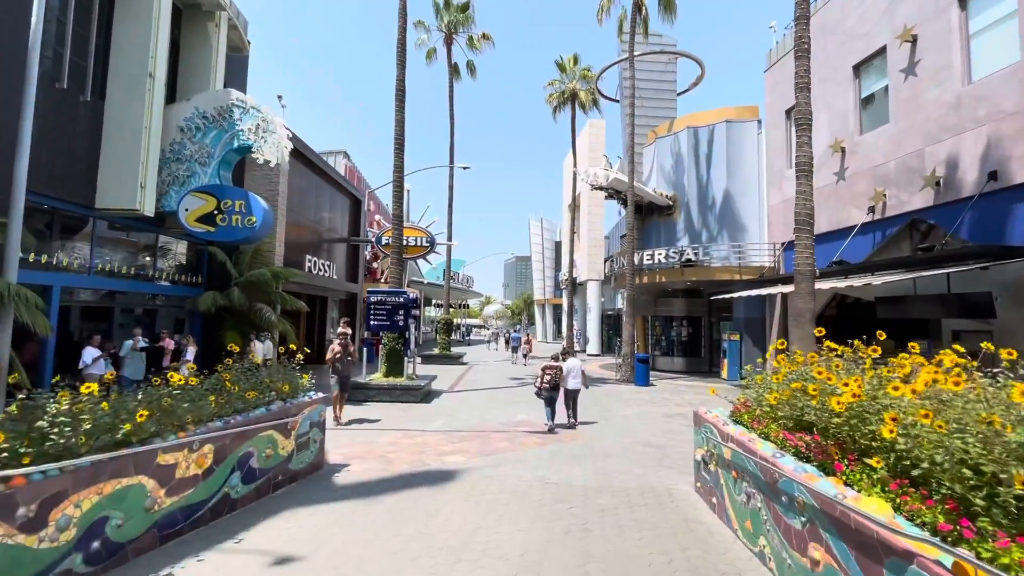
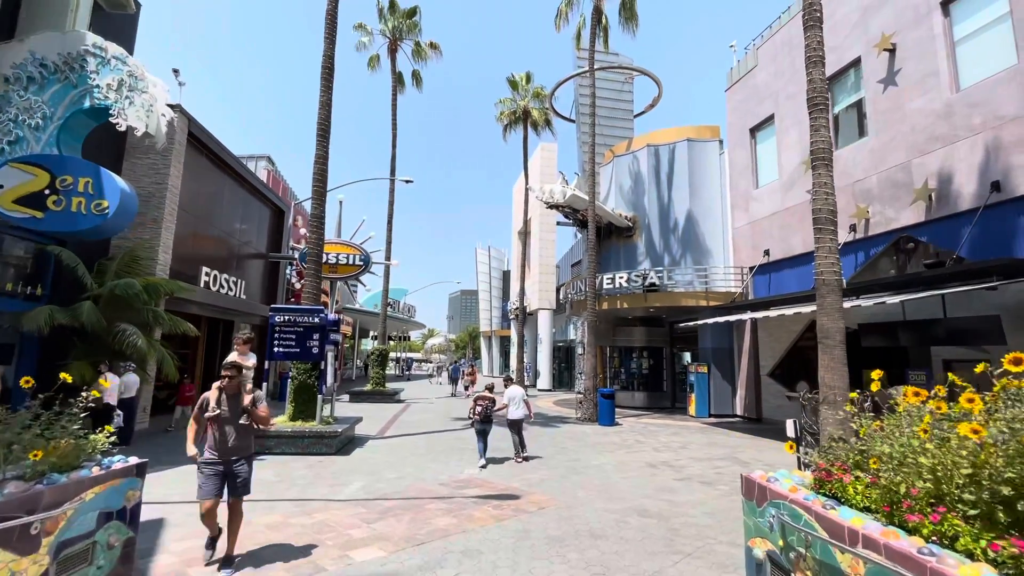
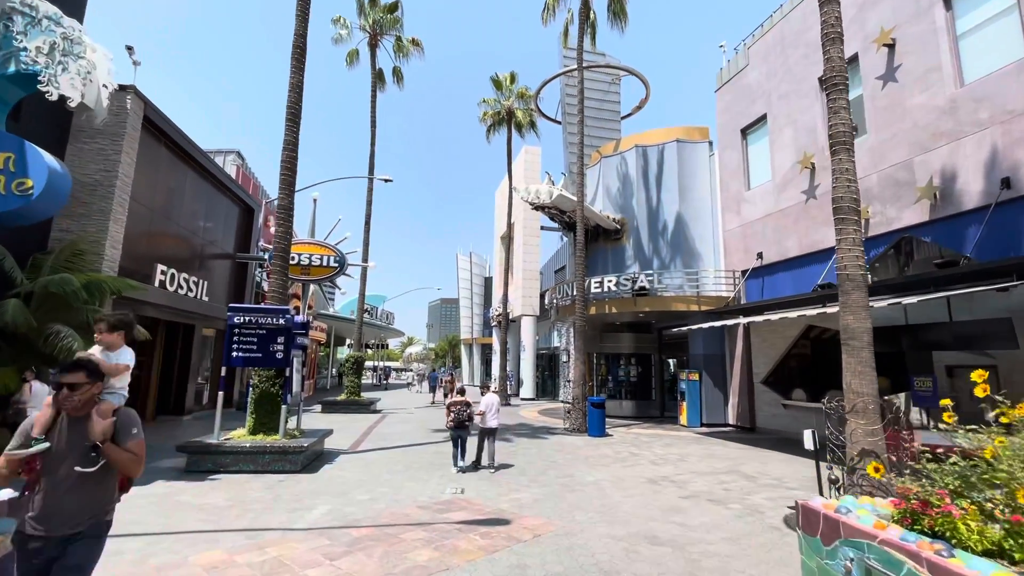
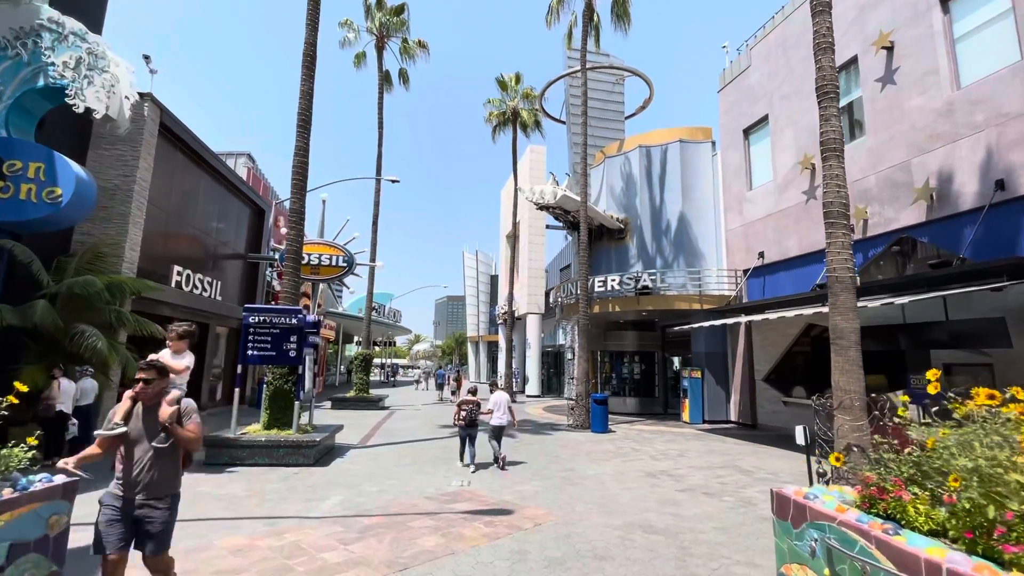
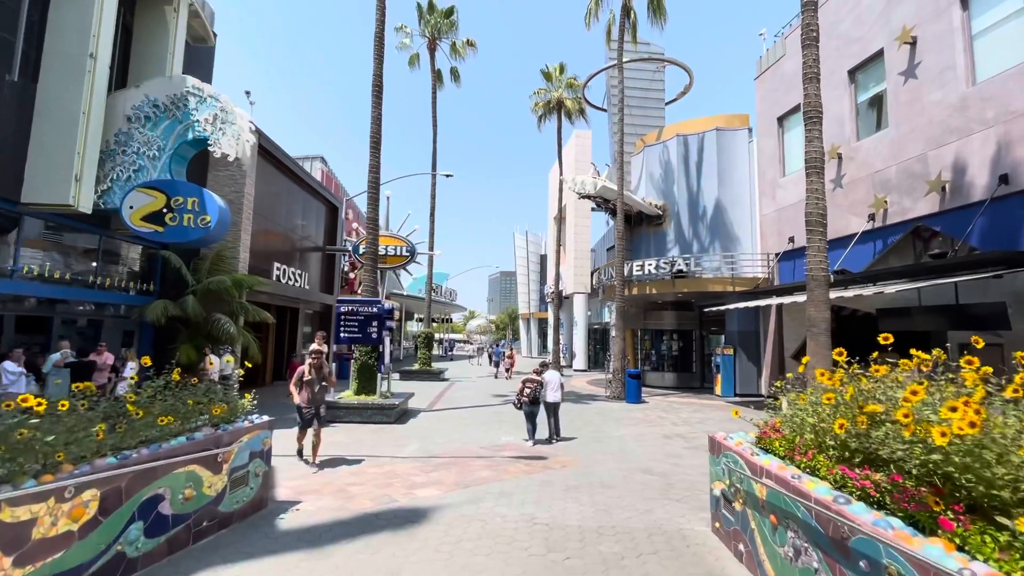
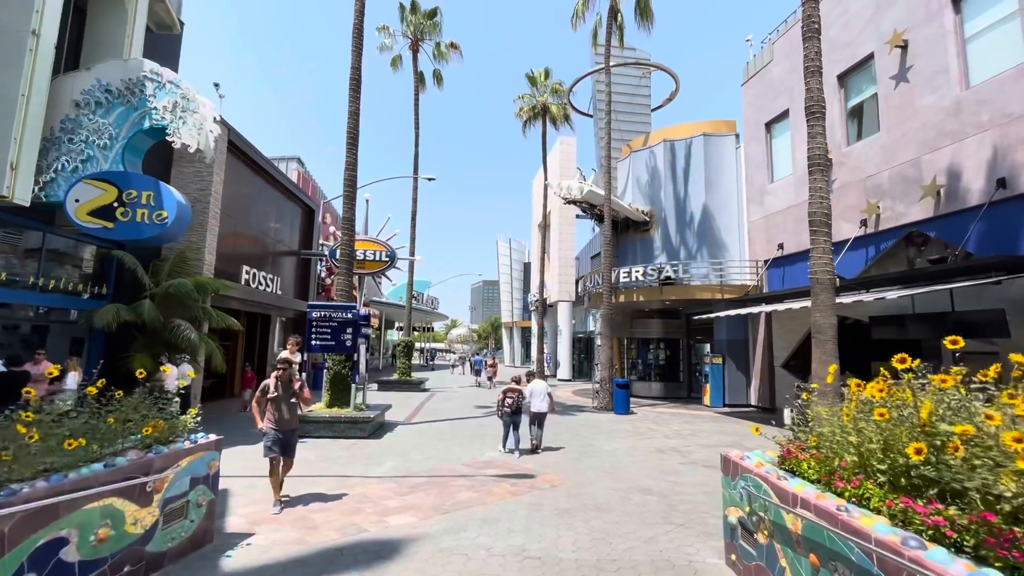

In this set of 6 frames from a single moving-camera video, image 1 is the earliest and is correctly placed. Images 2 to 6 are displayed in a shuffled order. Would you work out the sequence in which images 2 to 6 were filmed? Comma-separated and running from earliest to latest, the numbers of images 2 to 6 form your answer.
5, 6, 2, 4, 3
